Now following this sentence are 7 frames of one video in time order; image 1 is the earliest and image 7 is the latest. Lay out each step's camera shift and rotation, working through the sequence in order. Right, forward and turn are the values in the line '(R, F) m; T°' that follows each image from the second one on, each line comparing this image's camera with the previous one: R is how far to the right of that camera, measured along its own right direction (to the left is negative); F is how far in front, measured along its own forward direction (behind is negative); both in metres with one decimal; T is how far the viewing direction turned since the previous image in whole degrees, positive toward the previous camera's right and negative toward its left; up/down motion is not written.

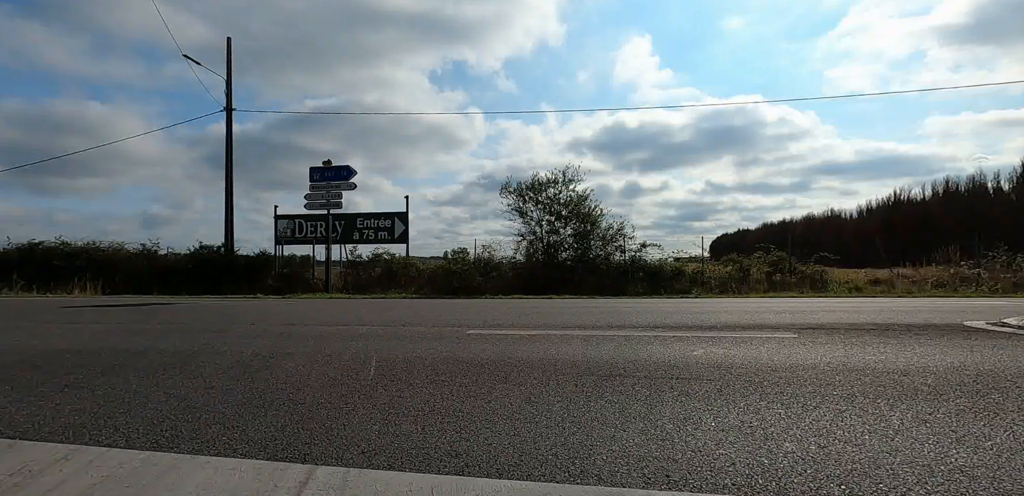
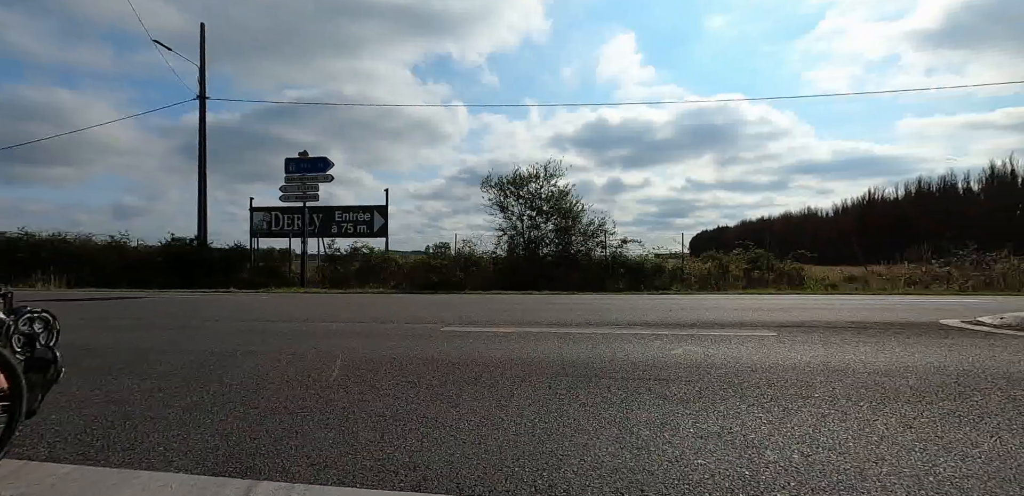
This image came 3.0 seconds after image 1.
(+0.1, +0.2) m; +2°
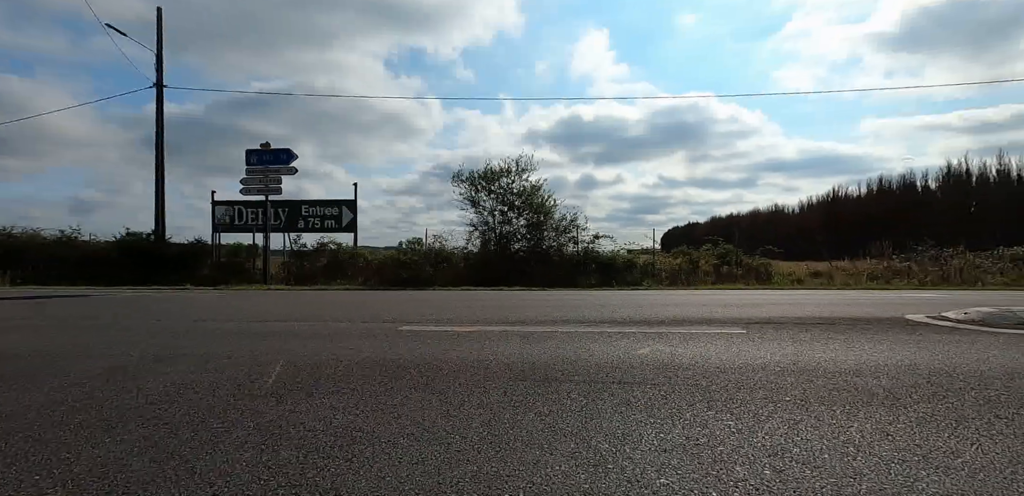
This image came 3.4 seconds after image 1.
(+0.2, +0.4) m; +3°
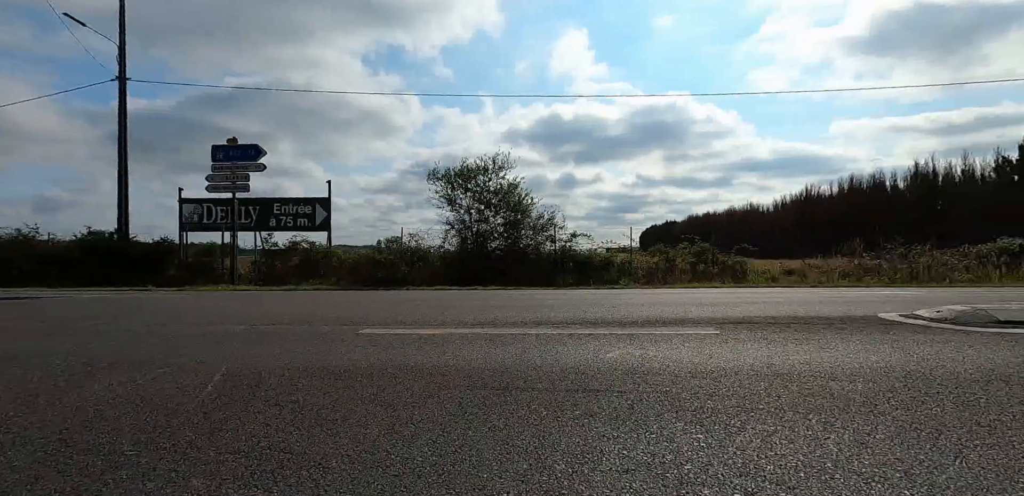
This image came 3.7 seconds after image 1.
(+0.2, +0.3) m; +2°
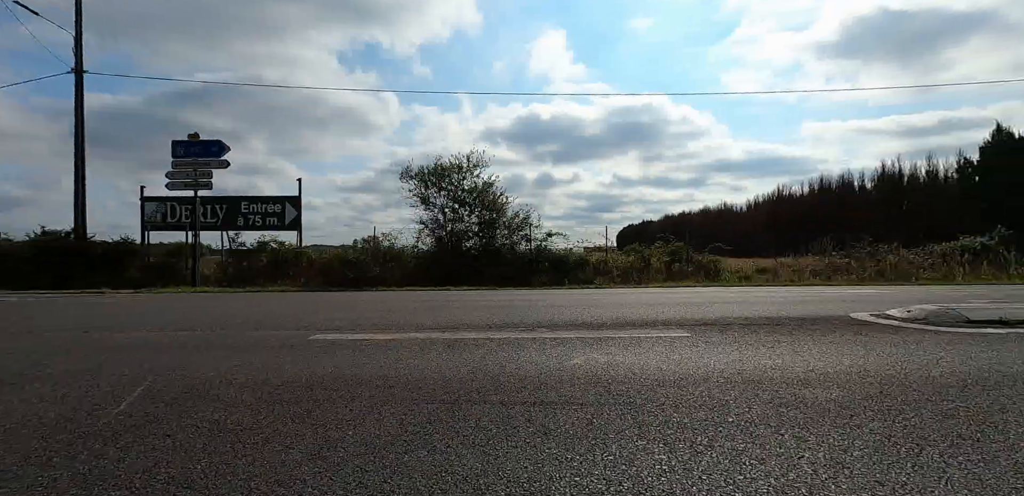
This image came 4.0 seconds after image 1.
(+0.2, +0.4) m; +2°
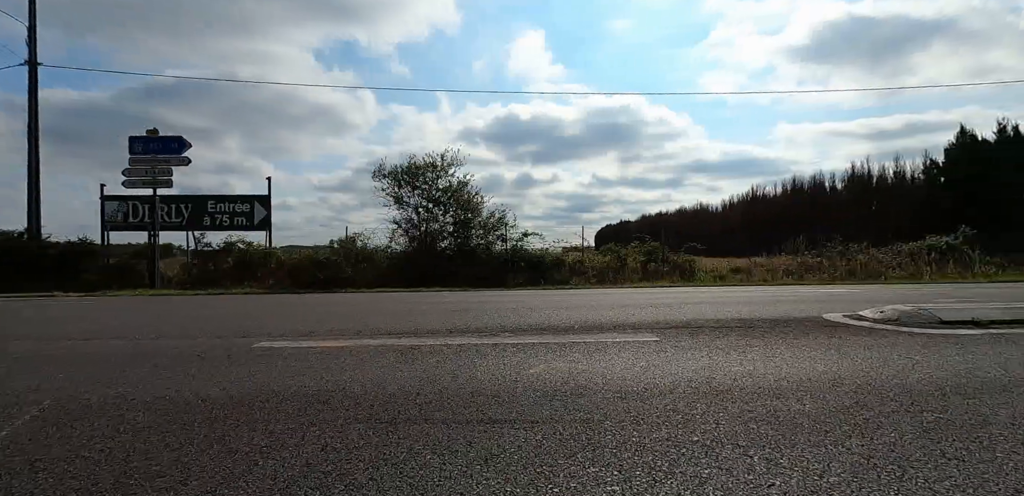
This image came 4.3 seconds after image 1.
(+0.2, +0.4) m; +2°
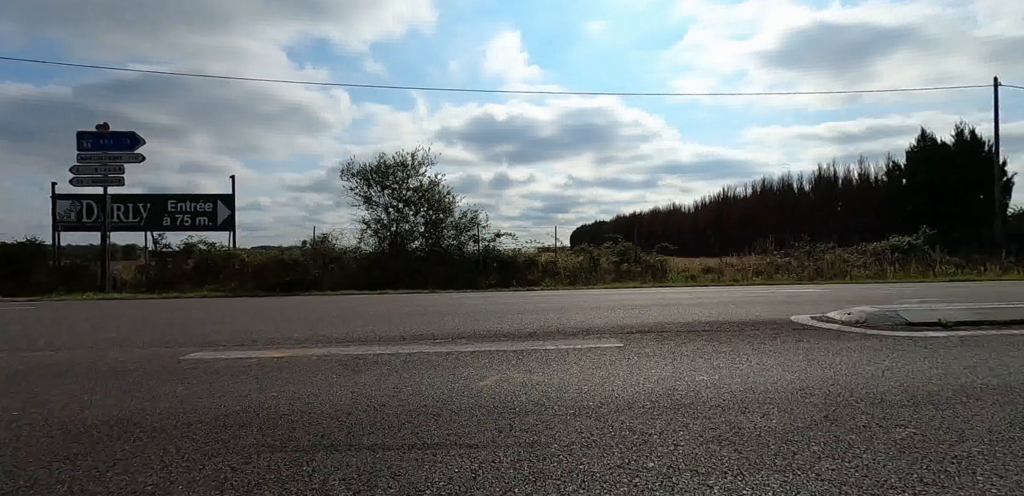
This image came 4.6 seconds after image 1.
(+0.2, +0.4) m; +3°
